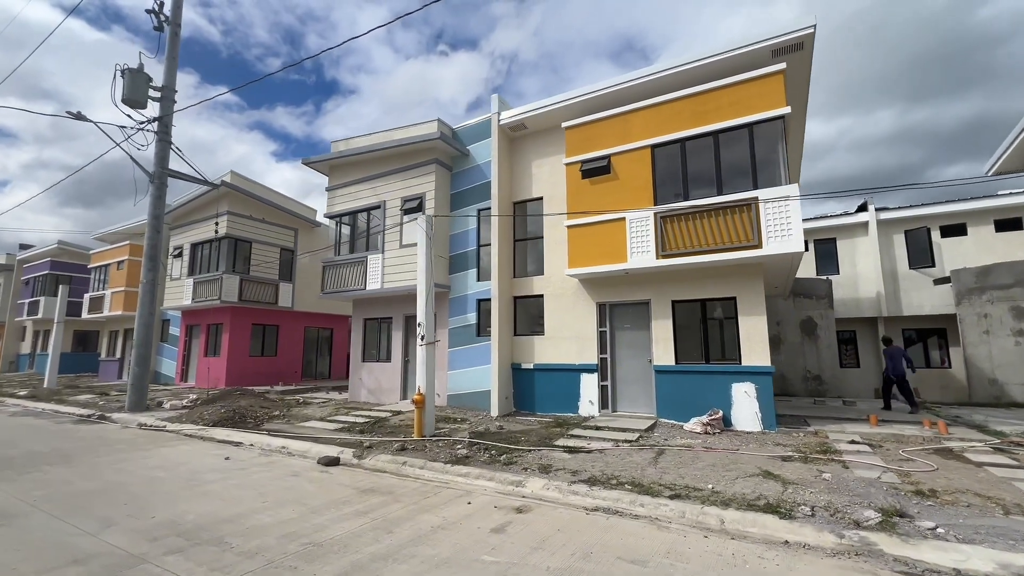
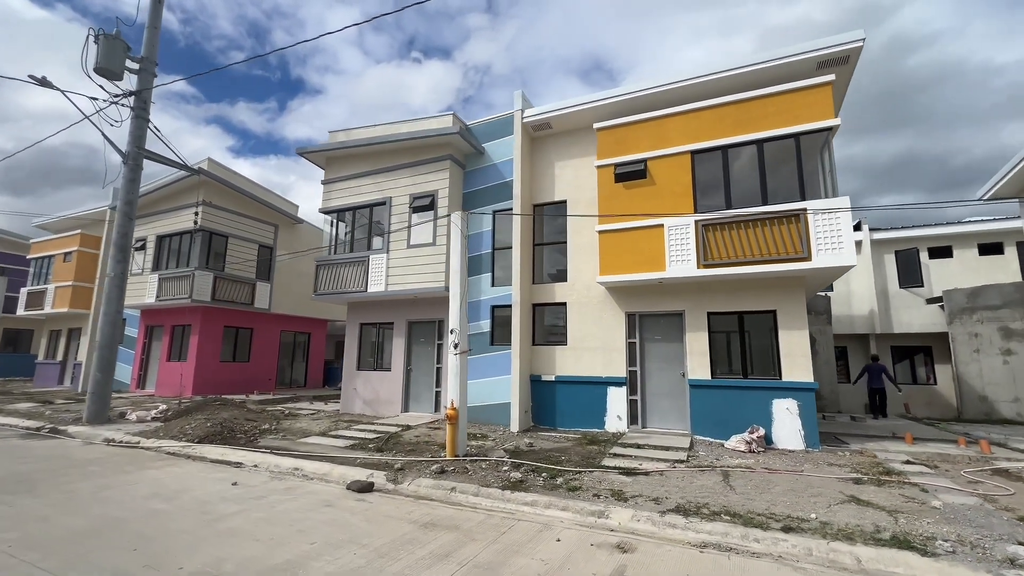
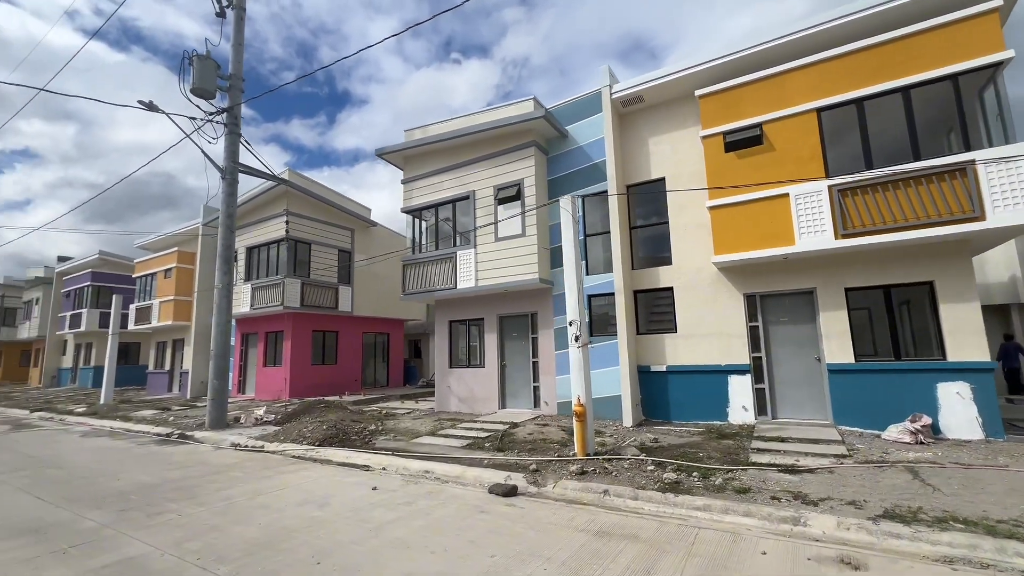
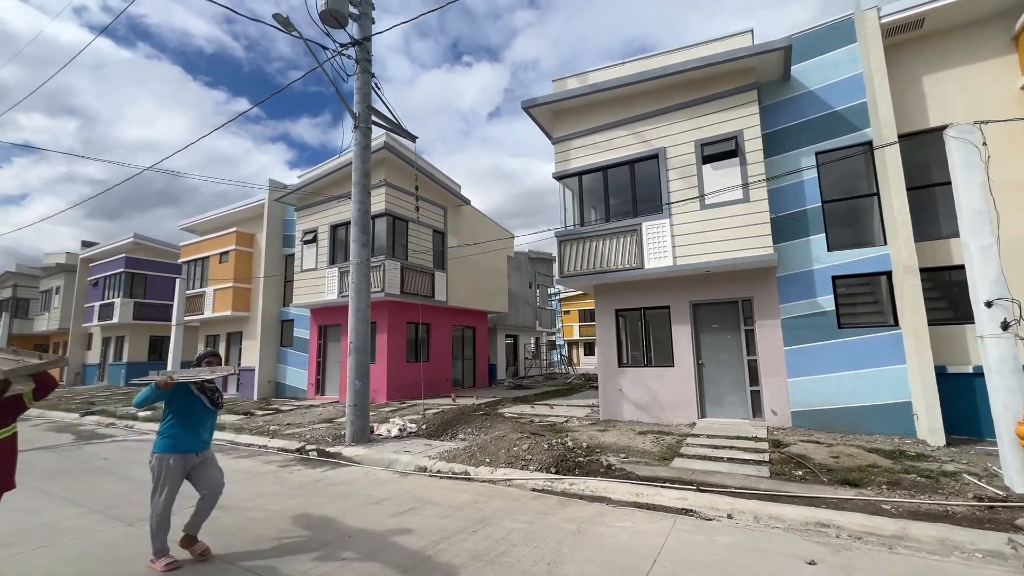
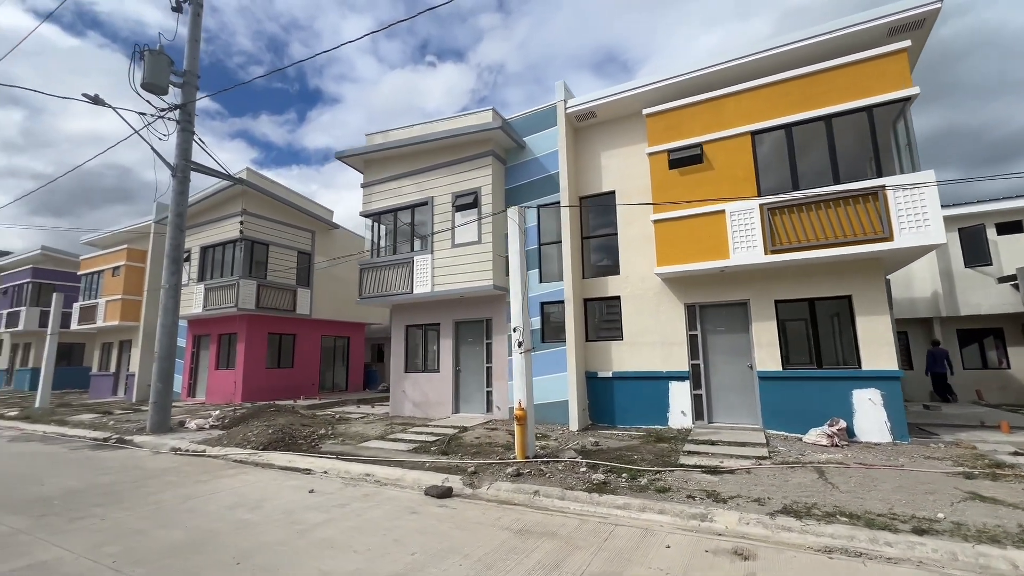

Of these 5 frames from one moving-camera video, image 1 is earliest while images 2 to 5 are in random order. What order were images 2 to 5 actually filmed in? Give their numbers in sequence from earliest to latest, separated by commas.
2, 5, 3, 4
